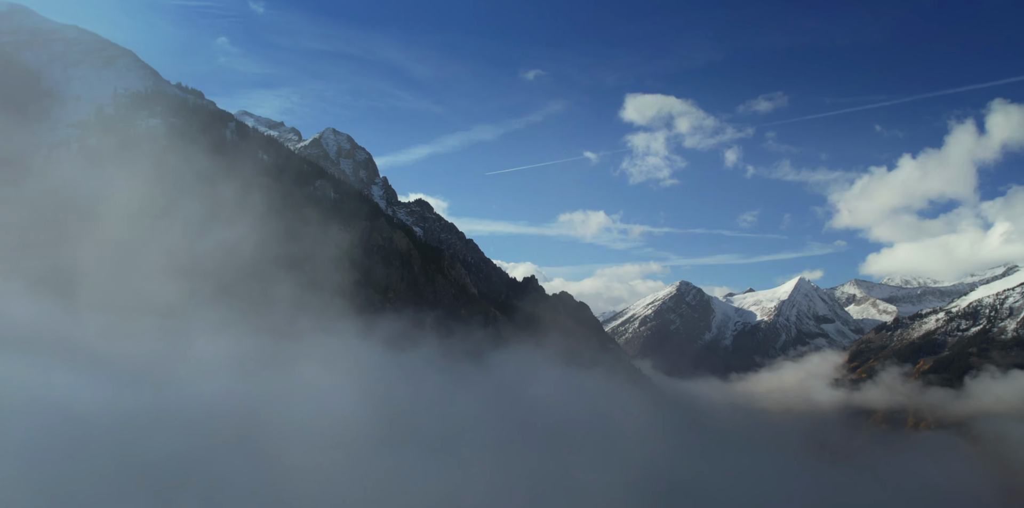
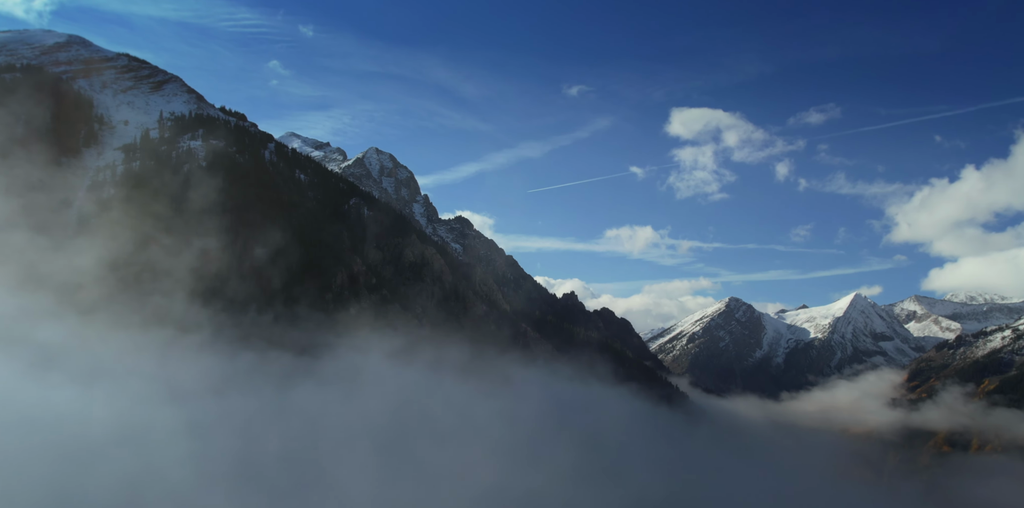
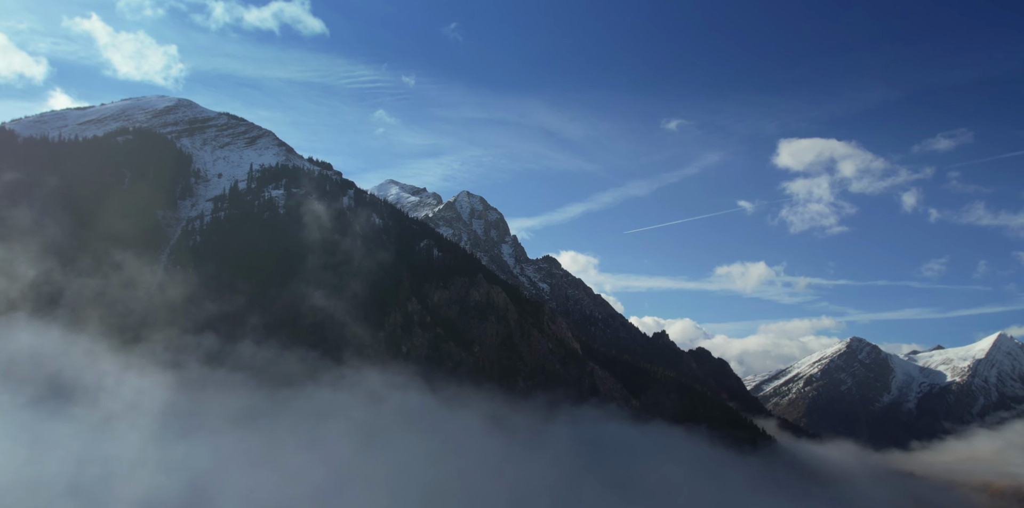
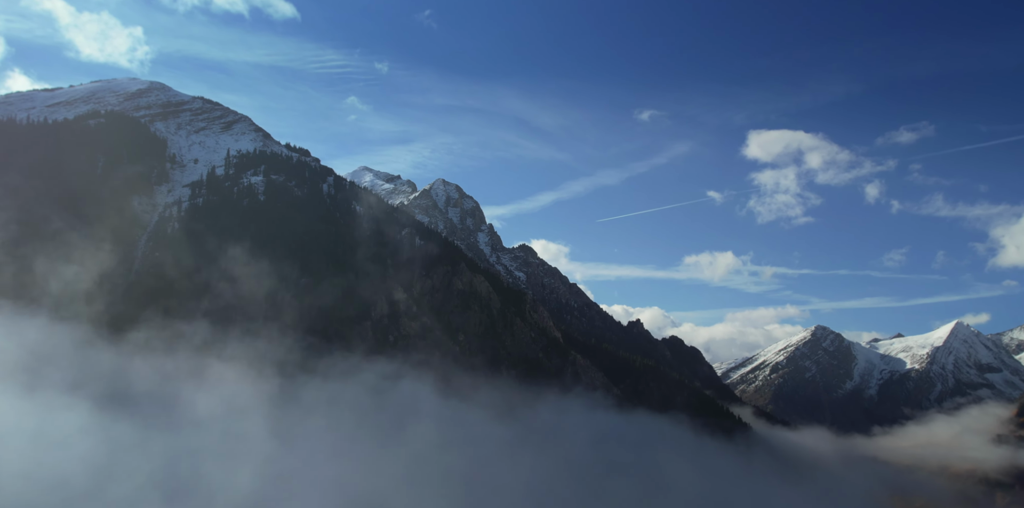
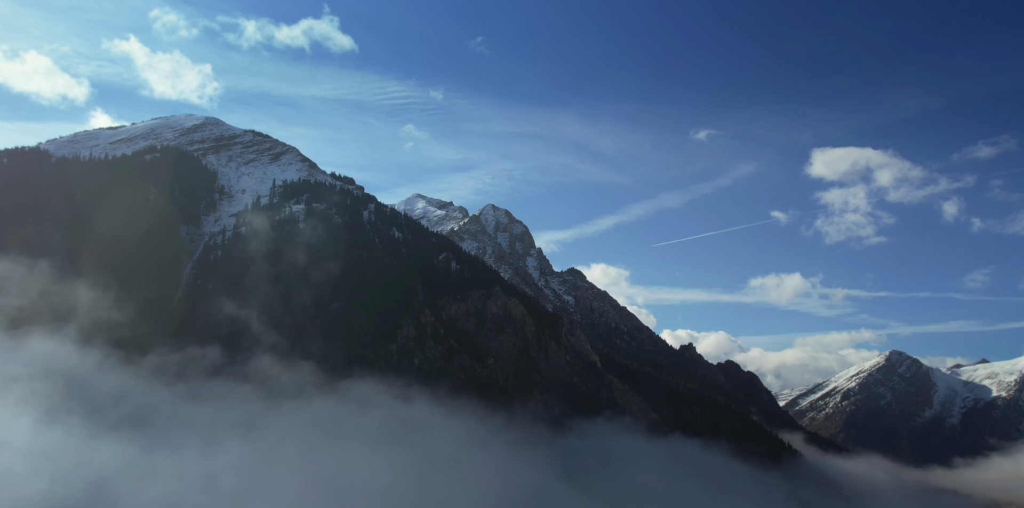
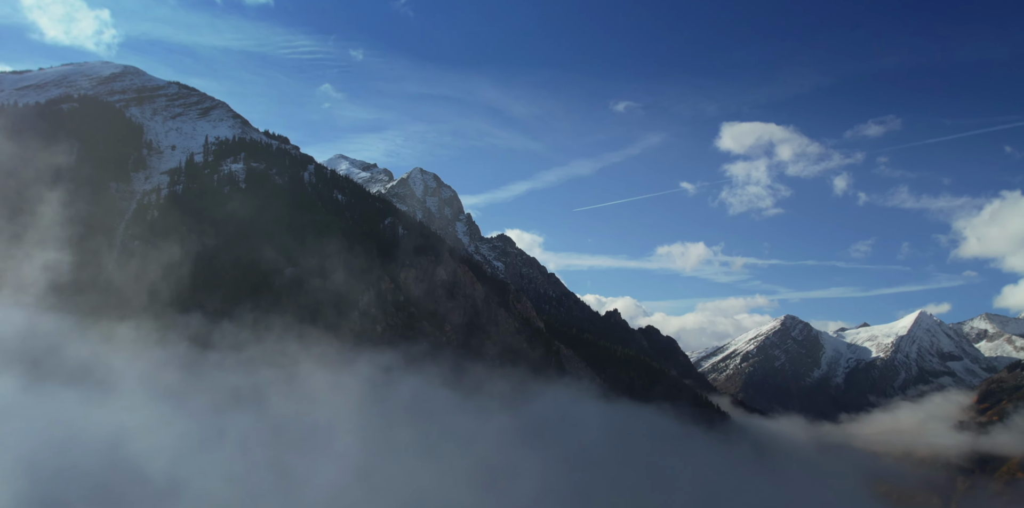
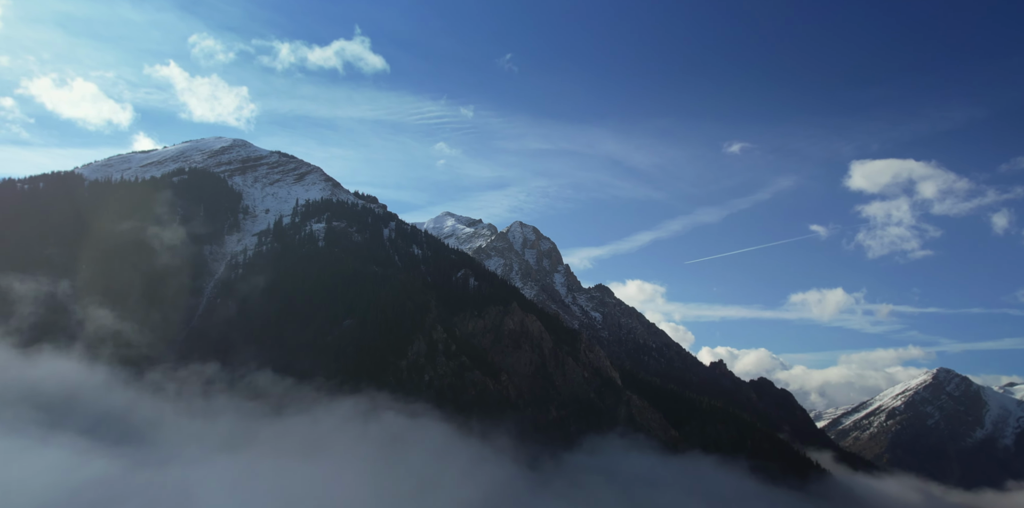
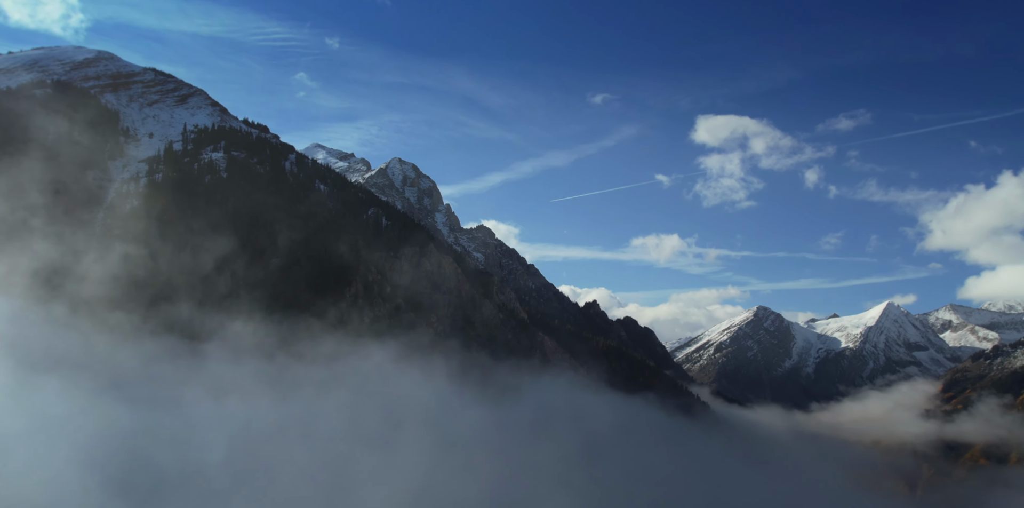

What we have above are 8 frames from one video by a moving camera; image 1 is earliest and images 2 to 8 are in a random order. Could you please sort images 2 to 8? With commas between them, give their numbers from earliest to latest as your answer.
2, 8, 6, 4, 3, 5, 7
